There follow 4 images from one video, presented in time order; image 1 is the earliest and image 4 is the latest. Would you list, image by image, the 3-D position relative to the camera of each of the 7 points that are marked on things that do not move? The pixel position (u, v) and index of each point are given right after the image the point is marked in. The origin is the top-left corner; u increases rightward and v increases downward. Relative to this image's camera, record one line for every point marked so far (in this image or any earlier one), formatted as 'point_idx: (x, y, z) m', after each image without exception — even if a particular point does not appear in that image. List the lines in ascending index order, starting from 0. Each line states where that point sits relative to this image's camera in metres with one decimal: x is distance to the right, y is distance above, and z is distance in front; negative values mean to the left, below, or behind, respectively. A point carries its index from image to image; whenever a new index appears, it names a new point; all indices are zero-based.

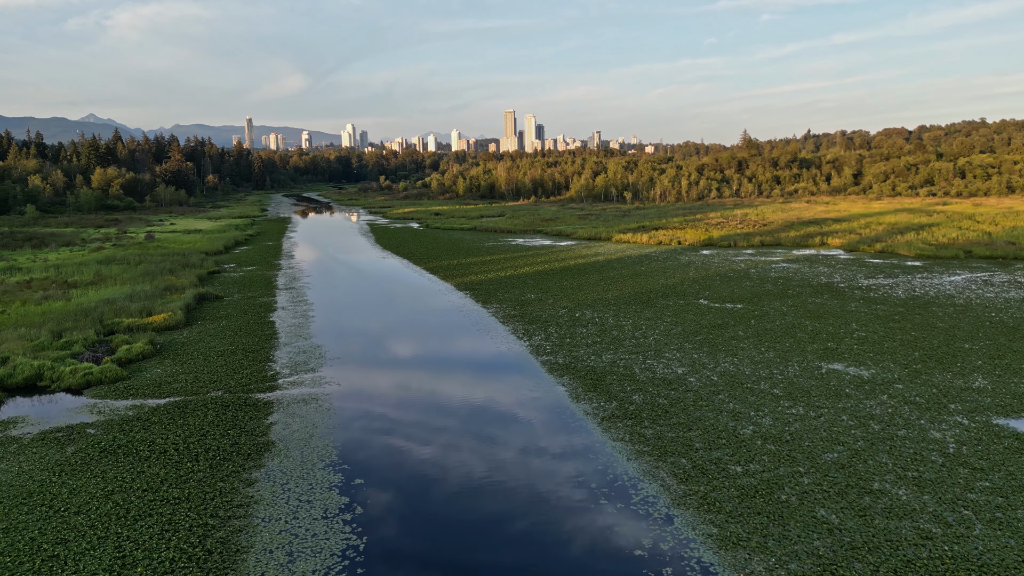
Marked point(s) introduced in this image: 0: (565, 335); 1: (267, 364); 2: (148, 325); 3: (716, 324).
0: (+1.2, -1.0, +16.5) m
1: (-4.7, -1.5, +14.7) m
2: (-8.3, -0.9, +17.7) m
3: (+4.6, -0.8, +17.5) m
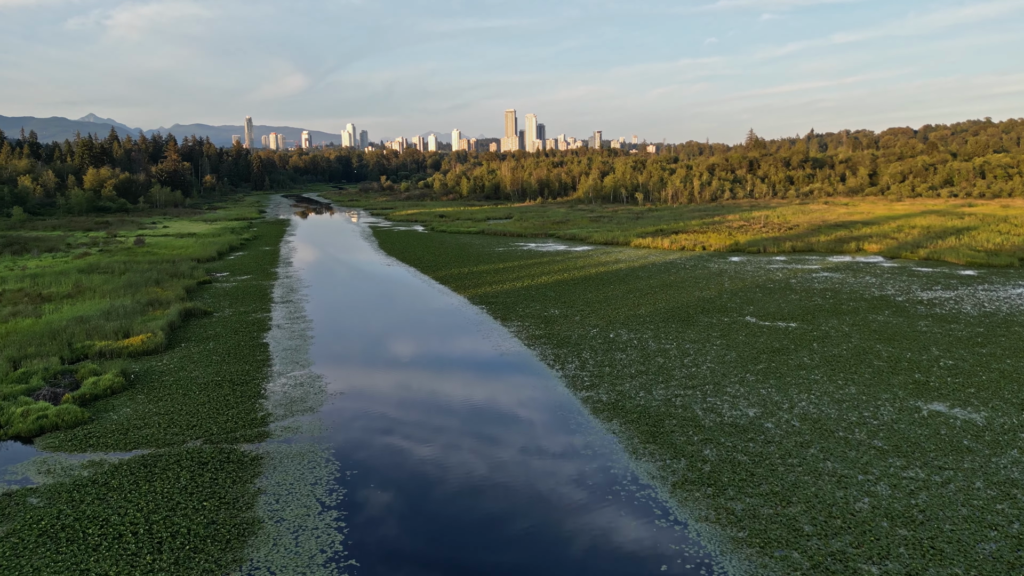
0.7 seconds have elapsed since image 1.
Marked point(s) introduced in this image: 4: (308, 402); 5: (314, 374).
0: (+1.7, -1.4, +14.3) m
1: (-4.1, -1.8, +12.5) m
2: (-7.8, -1.2, +15.5) m
3: (+5.2, -1.2, +15.2) m
4: (-3.3, -1.9, +12.6) m
5: (-3.6, -1.6, +14.4) m
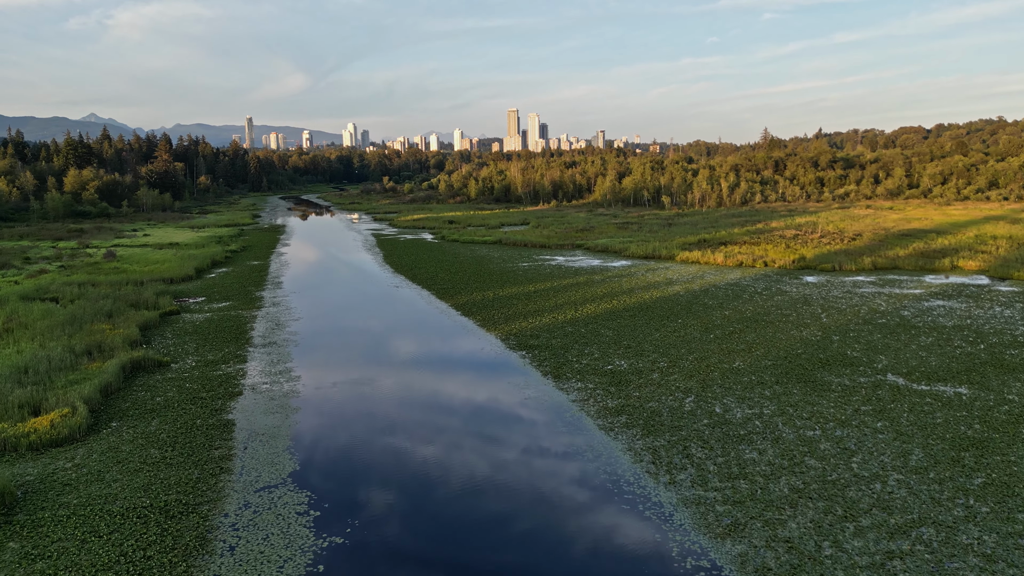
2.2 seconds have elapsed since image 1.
0: (+2.7, -2.3, +9.5) m
1: (-3.1, -2.7, +7.6) m
2: (-6.8, -2.1, +10.6) m
3: (+6.2, -2.0, +10.4) m
4: (-2.3, -2.7, +7.8) m
5: (-2.6, -2.5, +9.5) m
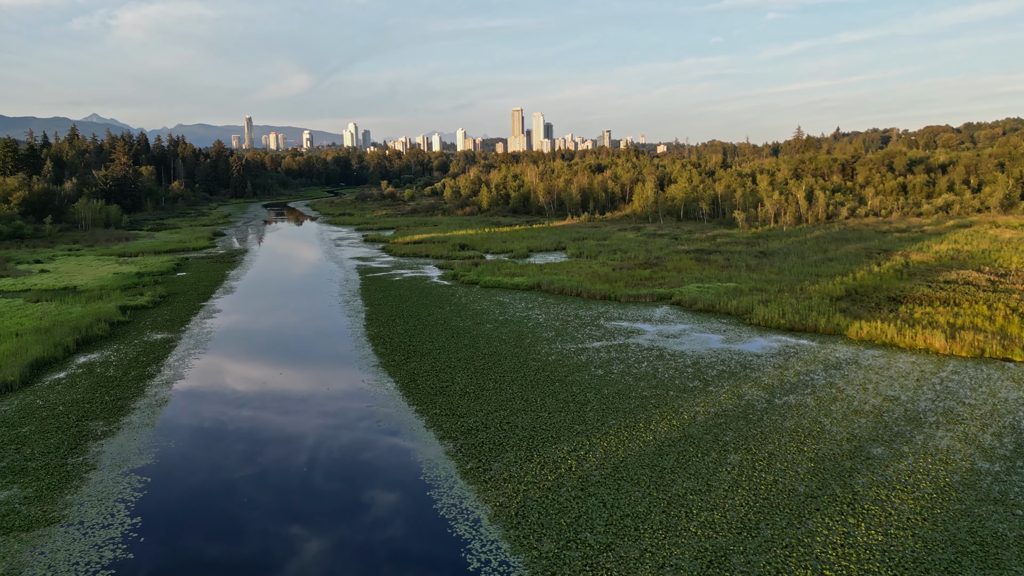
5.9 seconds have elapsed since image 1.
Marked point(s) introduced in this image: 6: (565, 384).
0: (+4.2, -4.5, -2.7) m
1: (-1.7, -5.0, -4.5) m
2: (-5.3, -4.4, -1.5) m
3: (+7.6, -4.3, -1.8) m
4: (-0.9, -5.0, -4.4) m
5: (-1.2, -4.7, -2.6) m
6: (+1.0, -1.8, +14.9) m
